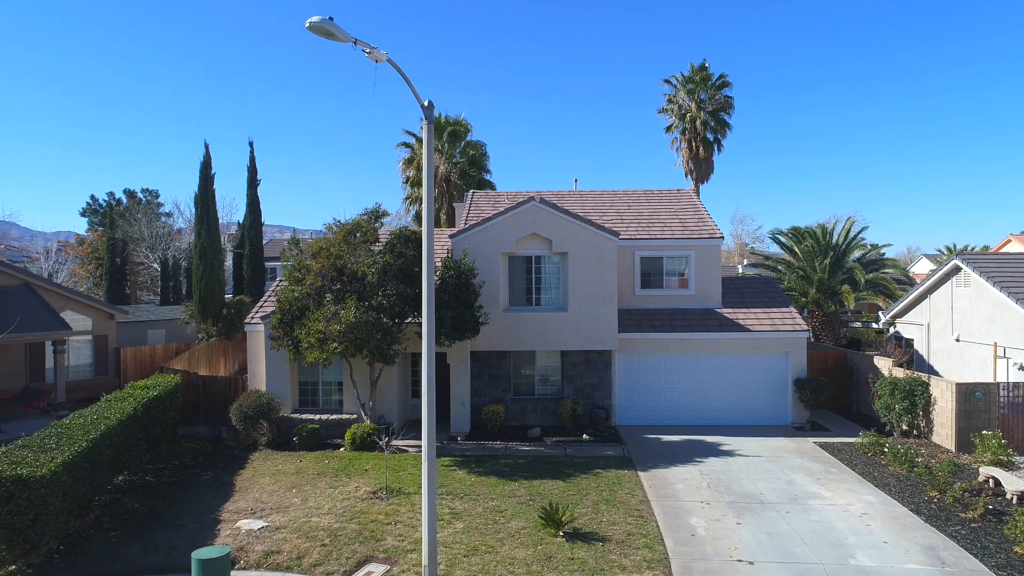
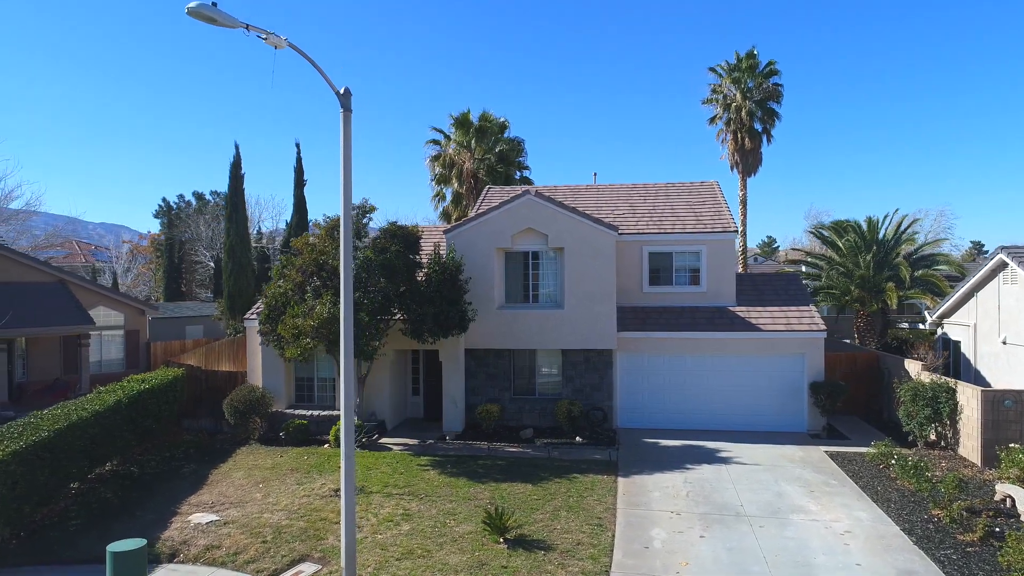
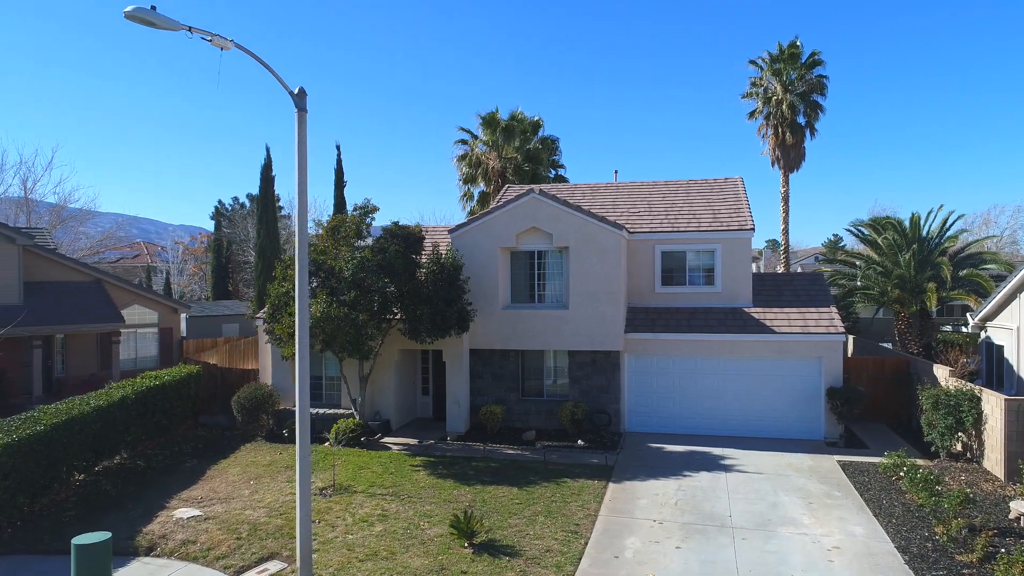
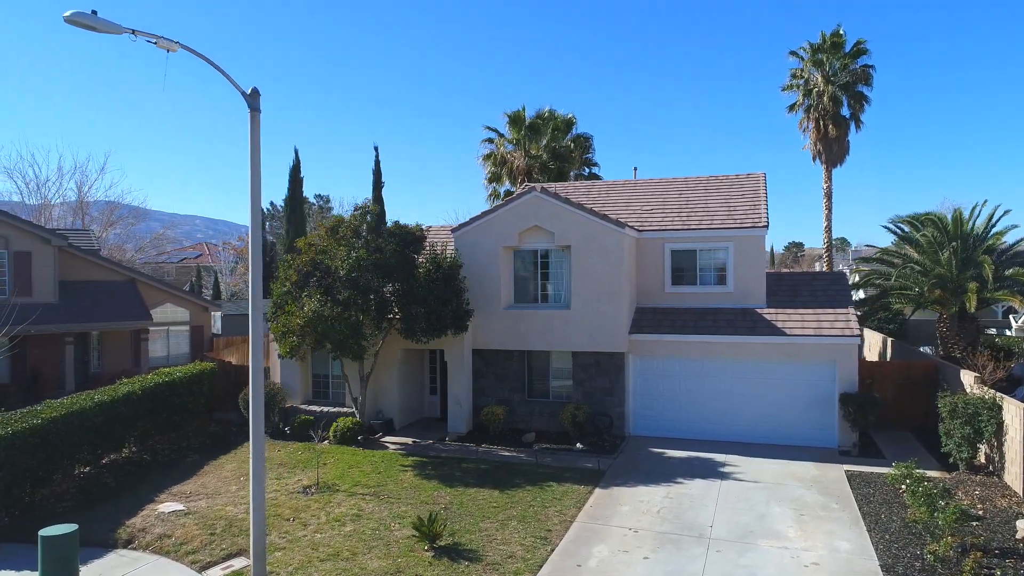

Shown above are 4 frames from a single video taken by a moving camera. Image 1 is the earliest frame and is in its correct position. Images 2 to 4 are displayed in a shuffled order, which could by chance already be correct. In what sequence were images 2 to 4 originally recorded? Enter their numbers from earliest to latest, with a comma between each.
2, 3, 4
